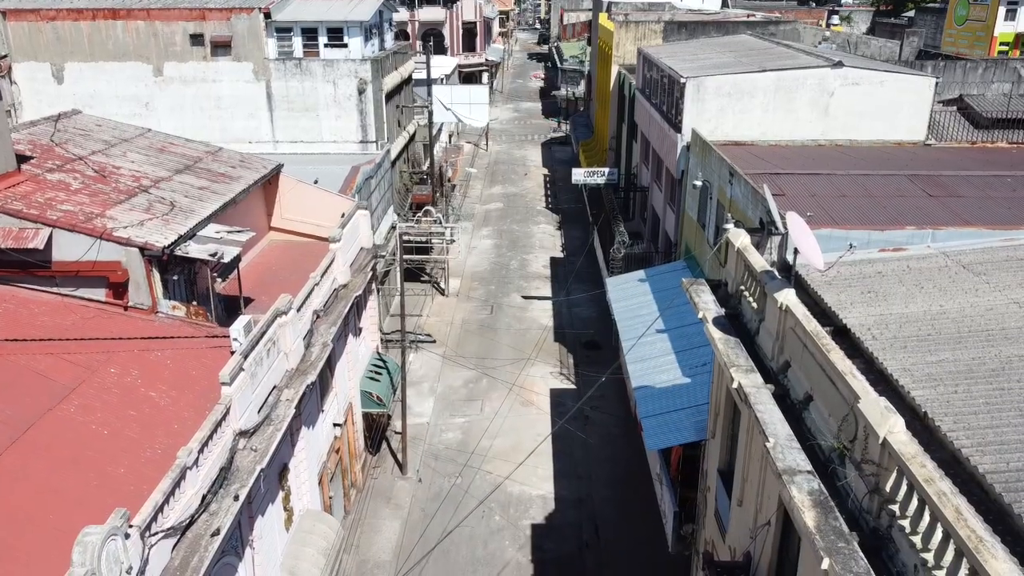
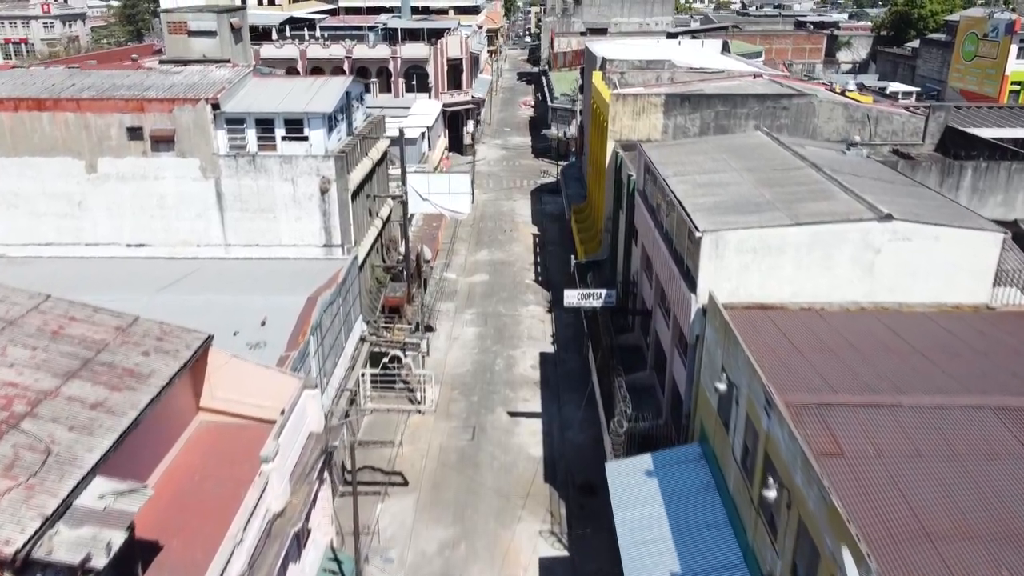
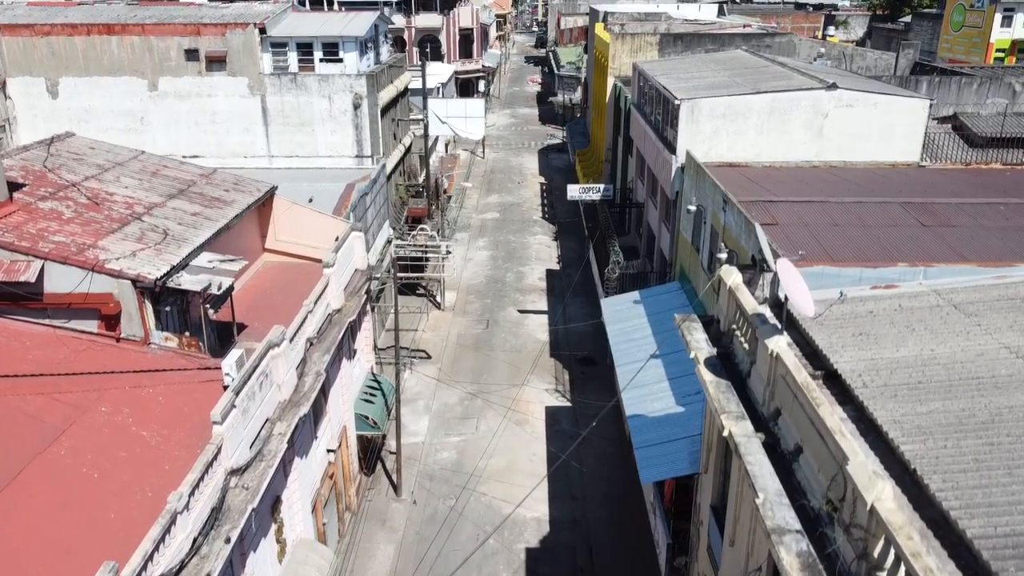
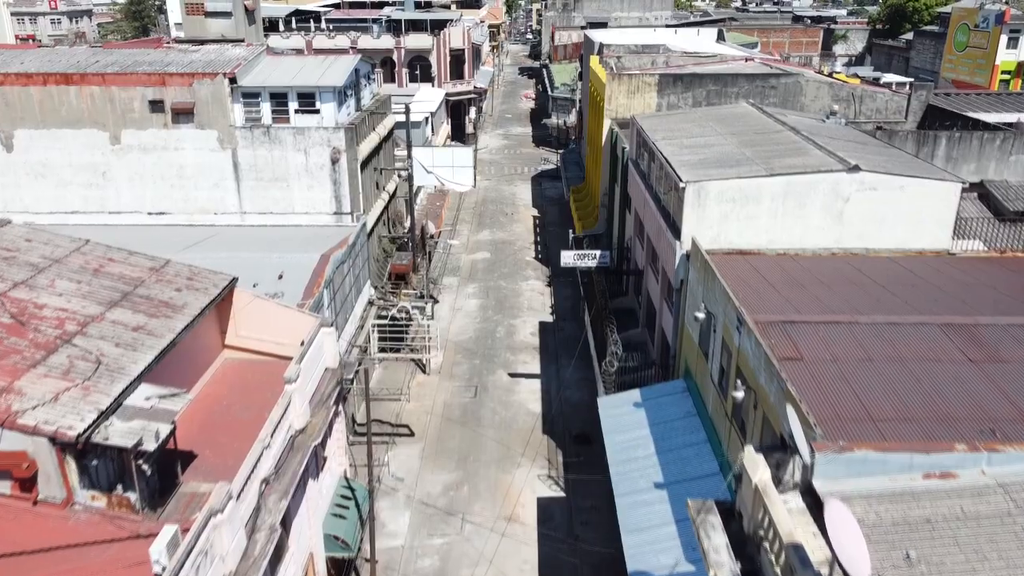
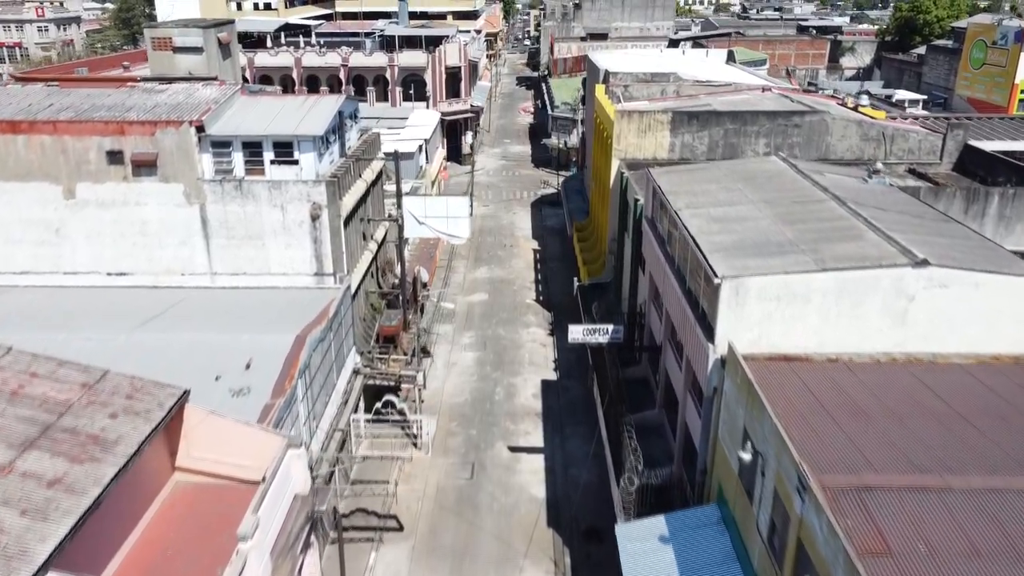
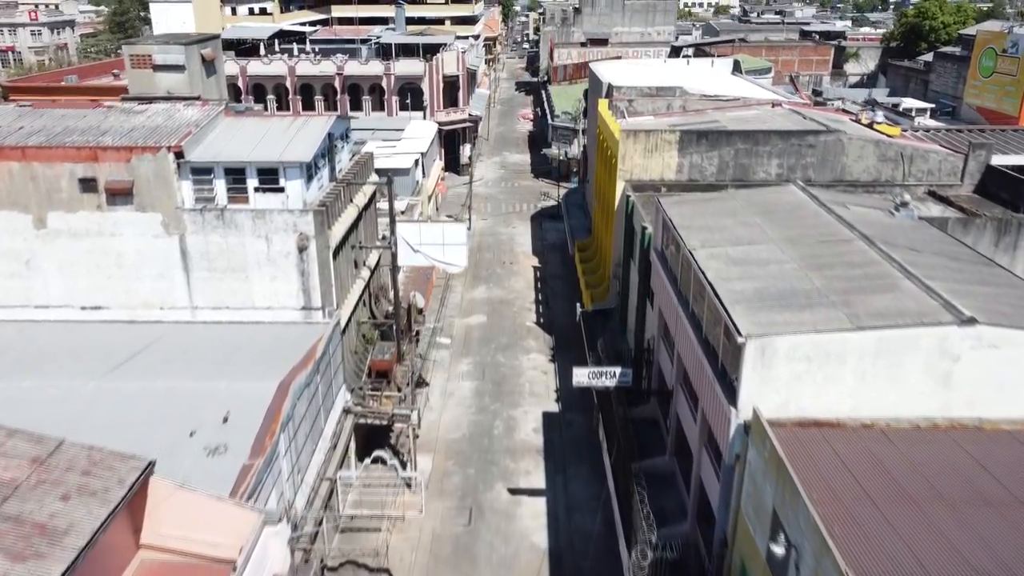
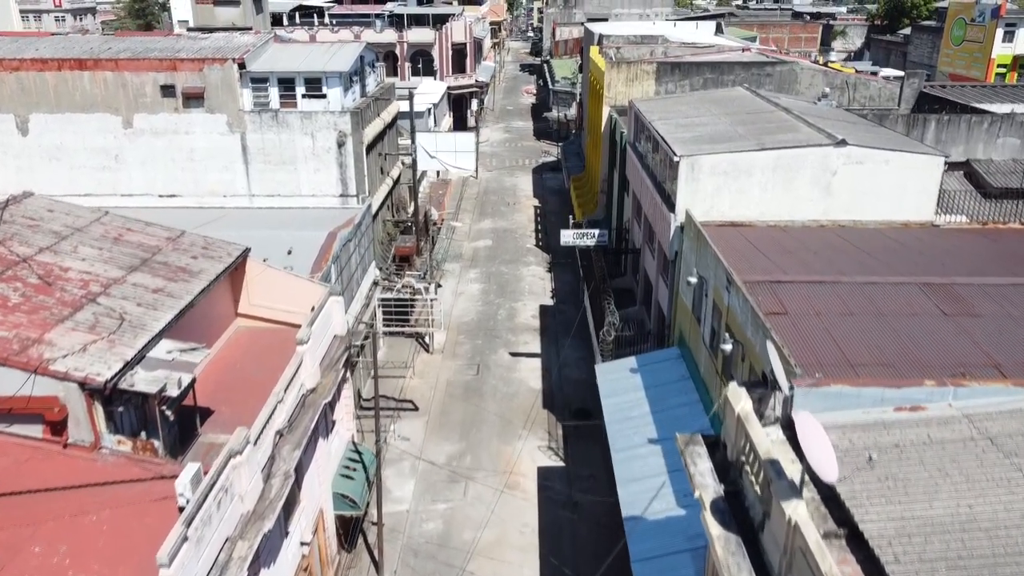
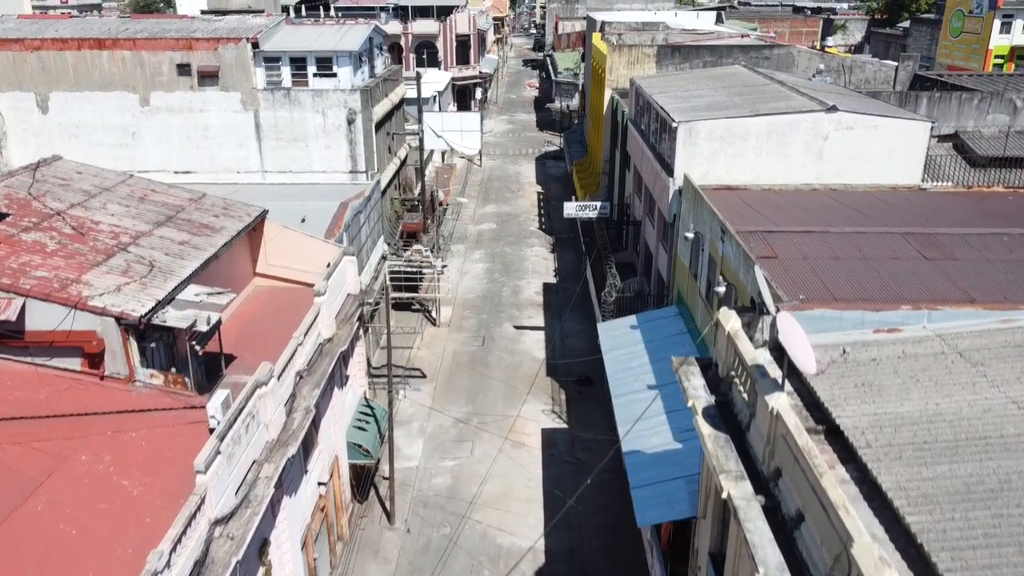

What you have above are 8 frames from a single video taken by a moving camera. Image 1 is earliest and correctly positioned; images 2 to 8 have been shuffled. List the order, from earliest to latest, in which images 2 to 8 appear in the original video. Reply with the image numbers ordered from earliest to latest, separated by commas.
3, 8, 7, 4, 2, 5, 6
